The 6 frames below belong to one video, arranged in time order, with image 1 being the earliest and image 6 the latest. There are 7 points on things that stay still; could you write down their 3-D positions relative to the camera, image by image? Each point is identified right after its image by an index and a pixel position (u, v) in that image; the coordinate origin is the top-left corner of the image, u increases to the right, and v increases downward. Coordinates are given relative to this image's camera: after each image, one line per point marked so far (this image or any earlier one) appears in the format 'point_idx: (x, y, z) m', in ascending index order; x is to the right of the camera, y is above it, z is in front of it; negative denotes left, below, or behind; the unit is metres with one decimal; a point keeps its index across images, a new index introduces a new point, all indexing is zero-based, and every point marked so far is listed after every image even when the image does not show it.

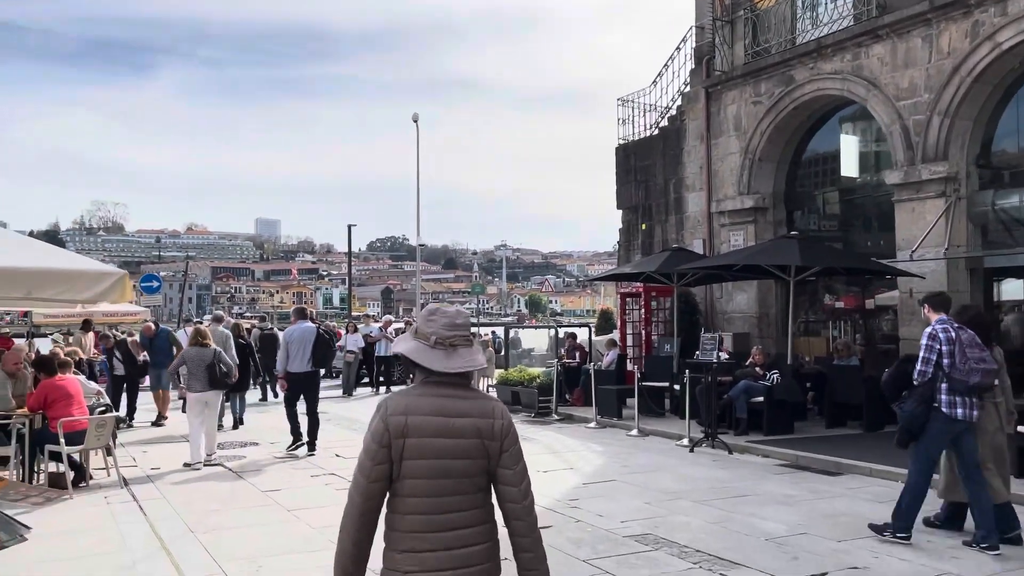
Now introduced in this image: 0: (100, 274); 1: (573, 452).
0: (-4.5, +0.2, +8.9) m
1: (+0.8, -2.2, +10.9) m
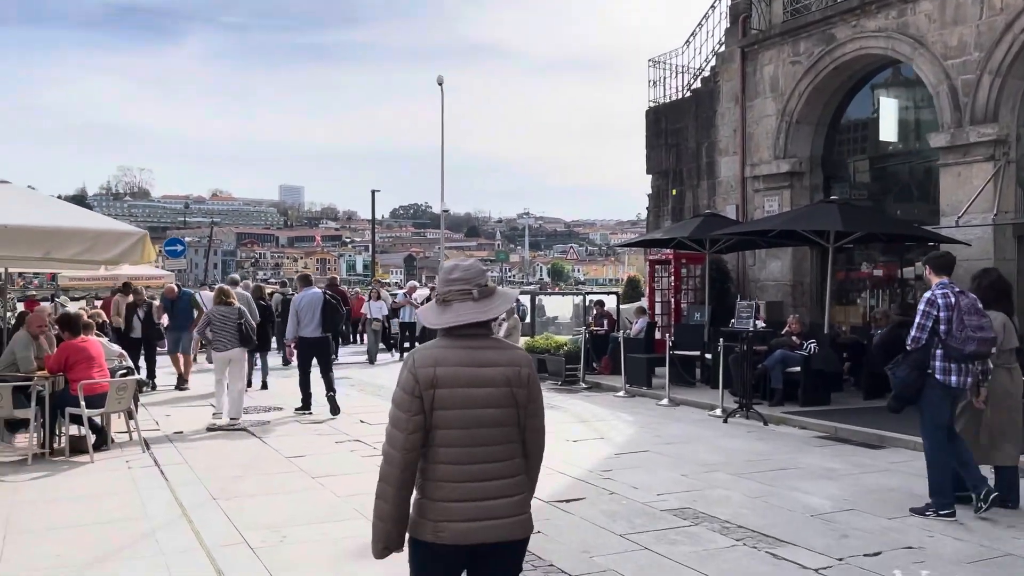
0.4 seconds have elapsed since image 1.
0: (-4.1, +0.6, +8.7) m
1: (+1.2, -1.7, +10.6) m
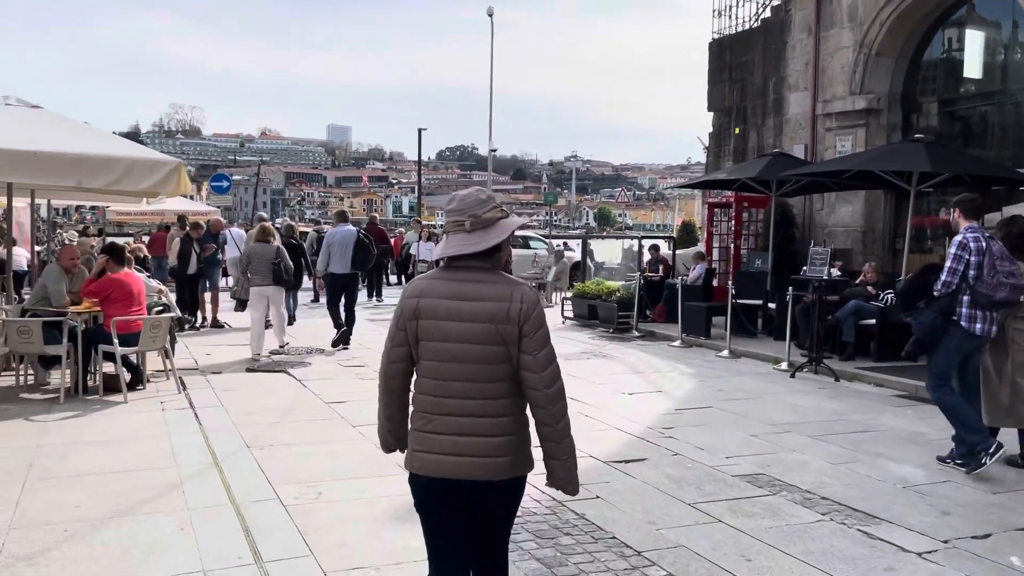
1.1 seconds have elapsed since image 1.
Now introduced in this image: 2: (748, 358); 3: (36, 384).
0: (-3.6, +1.3, +8.1) m
1: (+1.8, -1.0, +10.0) m
2: (+3.3, -1.0, +11.2) m
3: (-4.6, -0.9, +8.0) m
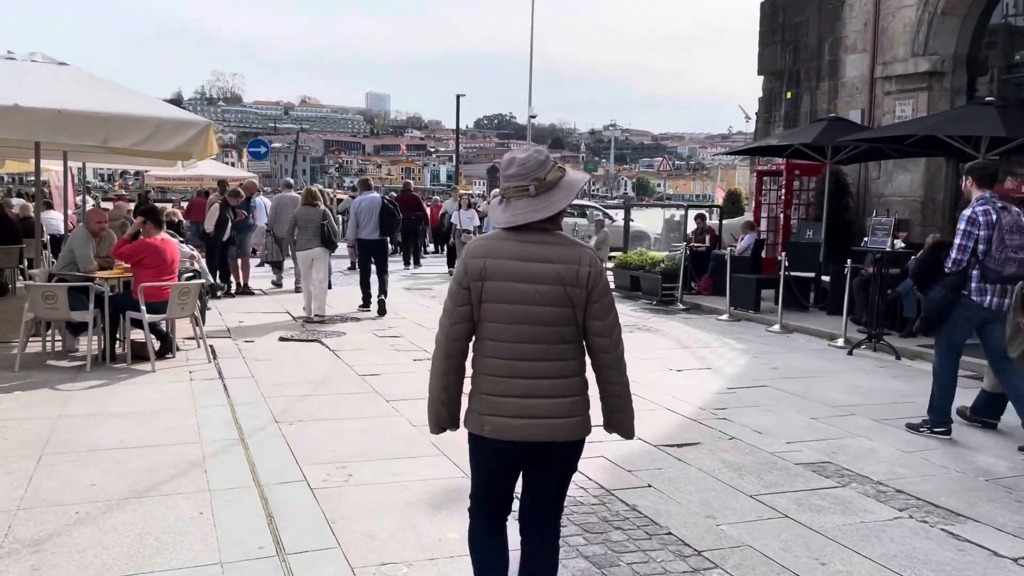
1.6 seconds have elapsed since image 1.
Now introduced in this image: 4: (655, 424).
0: (-3.1, +1.6, +7.8) m
1: (+2.3, -0.7, +9.5) m
2: (+3.8, -0.6, +10.7) m
3: (-4.2, -0.6, +7.8) m
4: (+1.1, -1.0, +6.1) m
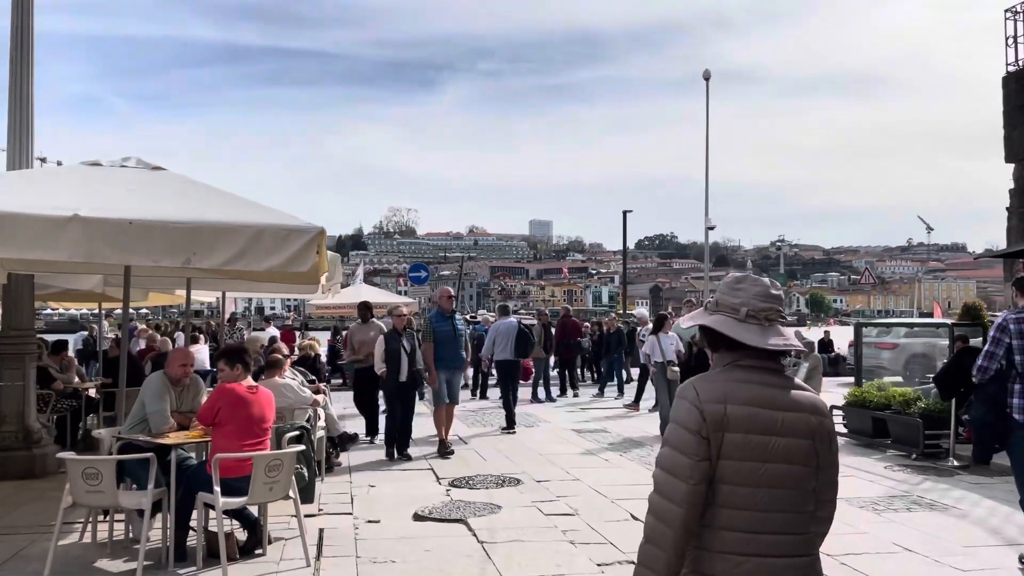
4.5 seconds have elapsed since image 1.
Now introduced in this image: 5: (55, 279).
0: (-1.6, +0.4, +5.9) m
1: (+4.0, -1.9, +6.1) m
2: (+5.7, -2.0, +7.0) m
3: (-2.7, -1.8, +5.7) m
4: (+2.2, -1.8, +3.0) m
5: (-5.6, +0.1, +9.9) m
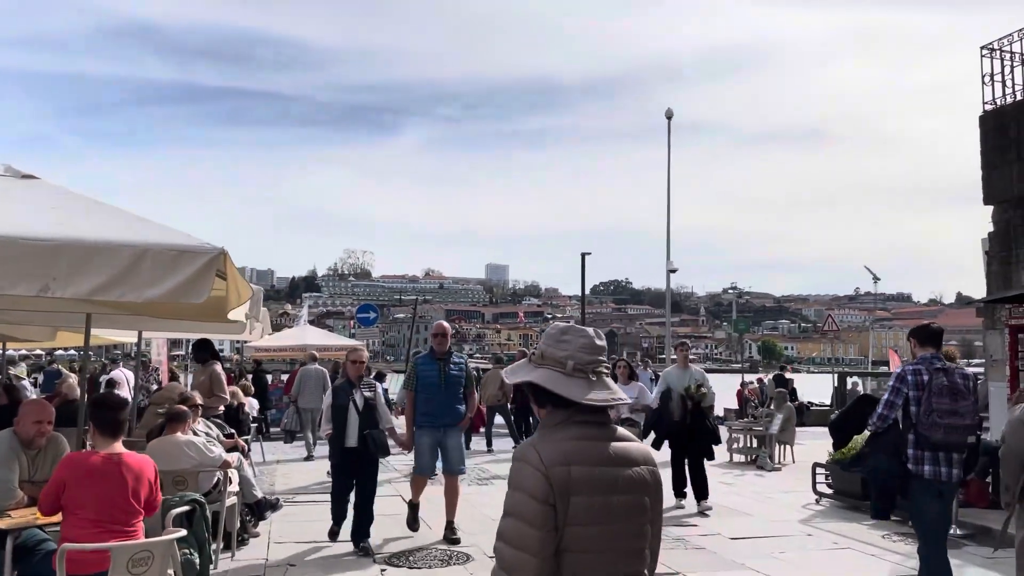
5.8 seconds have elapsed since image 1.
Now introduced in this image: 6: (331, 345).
0: (-1.9, +0.2, +4.7) m
1: (+3.7, -2.2, +5.1) m
2: (+5.4, -2.3, +6.0) m
3: (-3.0, -2.0, +4.3) m
4: (+2.0, -1.9, +1.9) m
5: (-6.1, -0.3, +8.5) m
6: (-4.4, -1.3, +19.4) m
